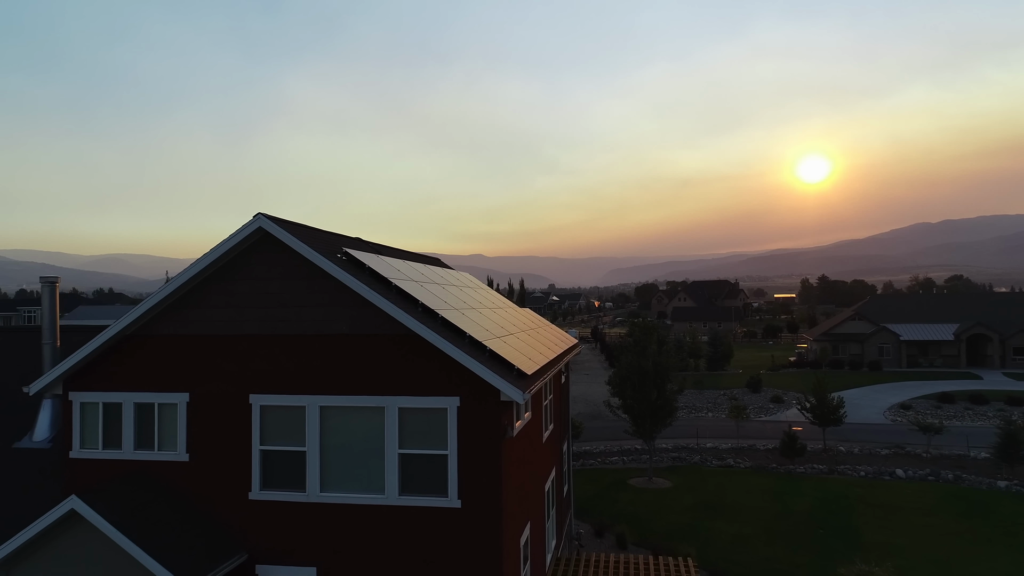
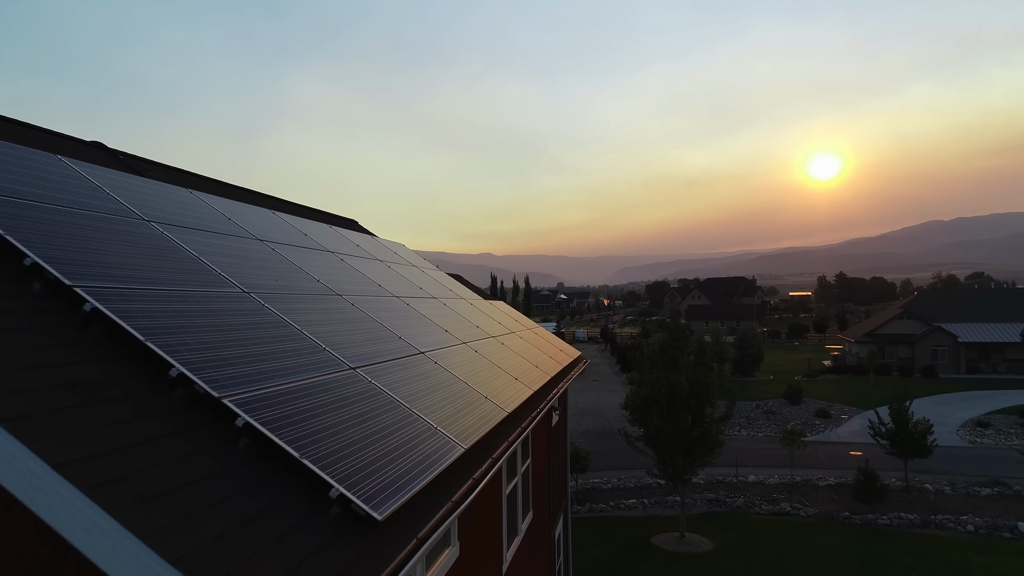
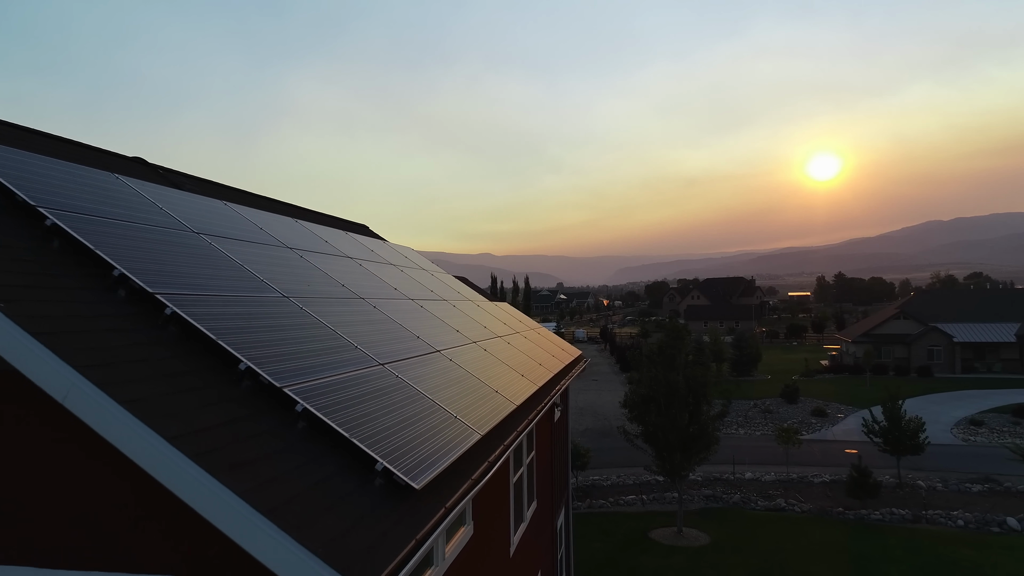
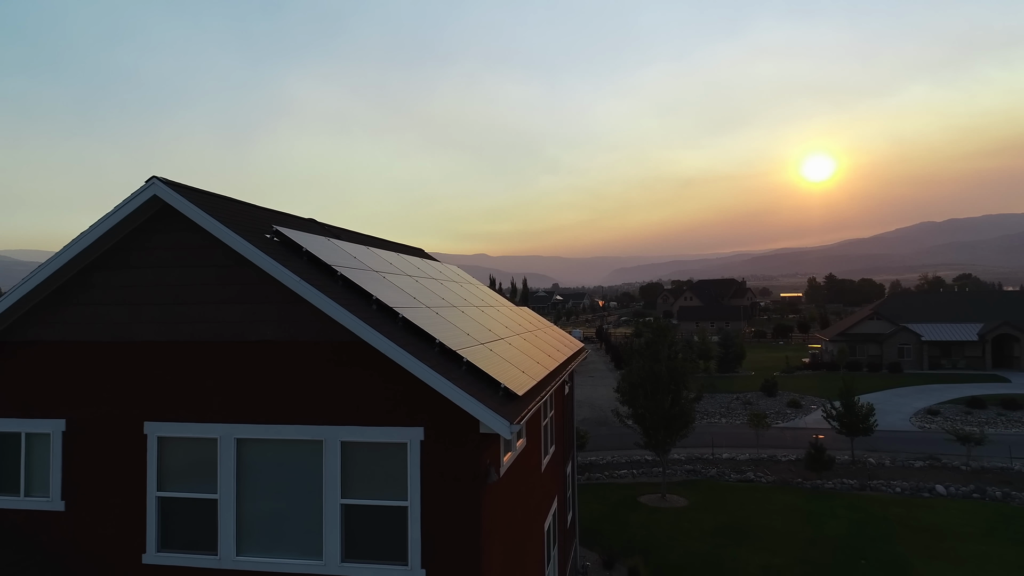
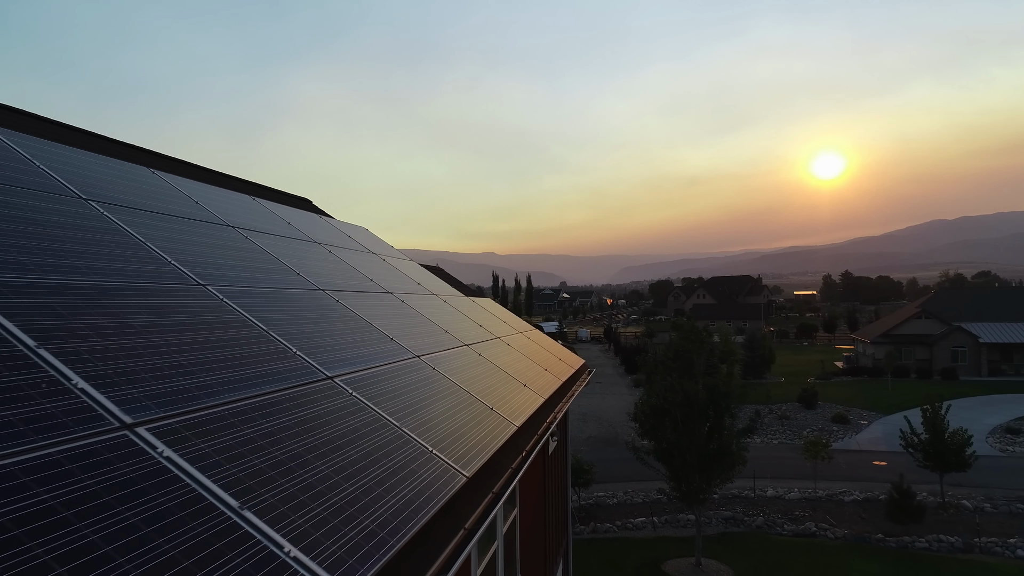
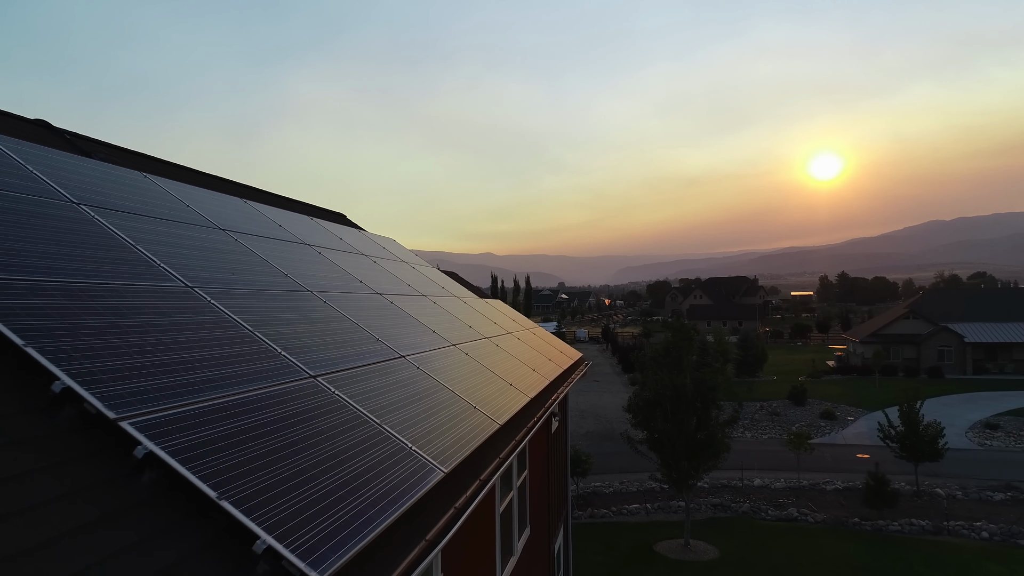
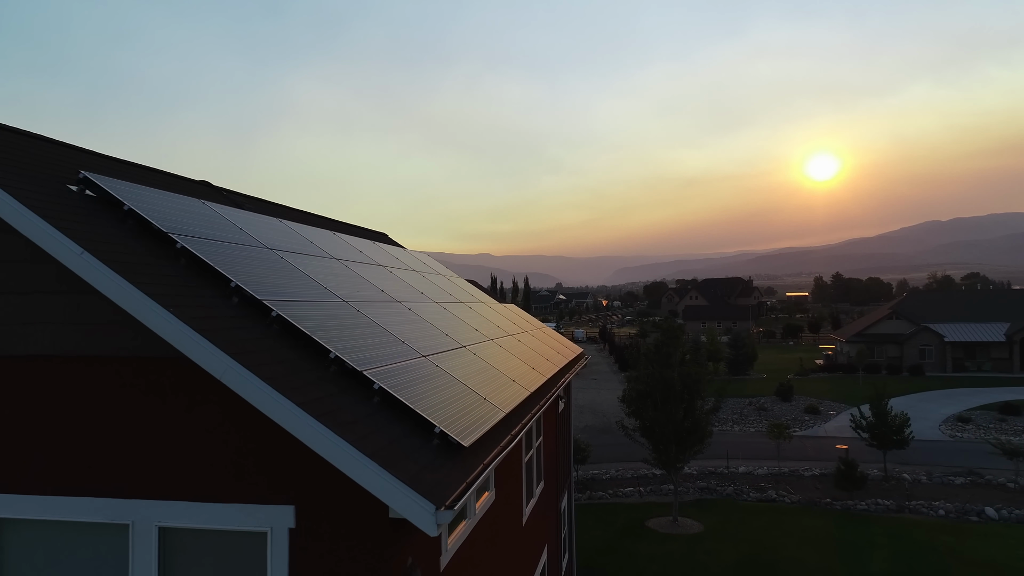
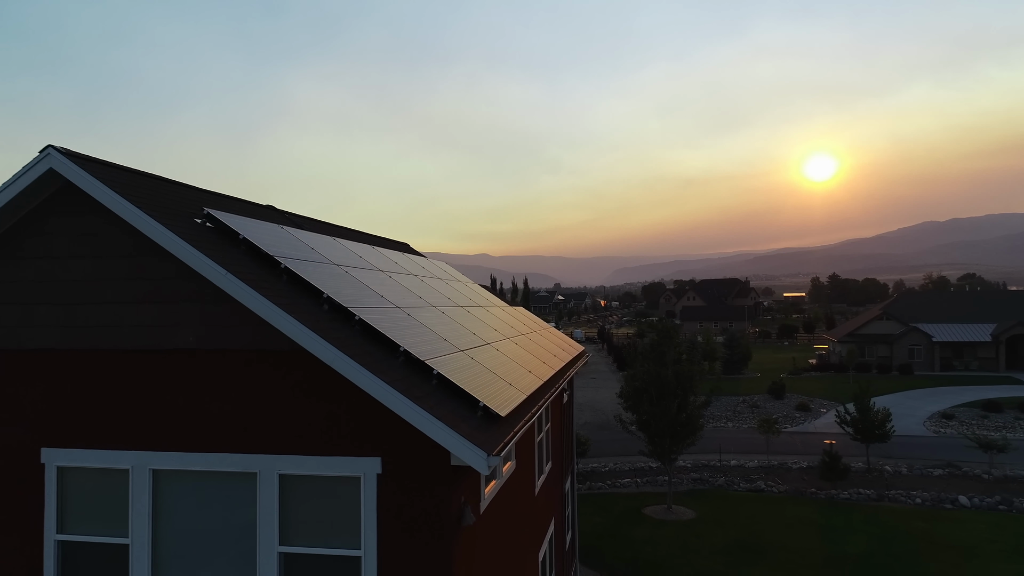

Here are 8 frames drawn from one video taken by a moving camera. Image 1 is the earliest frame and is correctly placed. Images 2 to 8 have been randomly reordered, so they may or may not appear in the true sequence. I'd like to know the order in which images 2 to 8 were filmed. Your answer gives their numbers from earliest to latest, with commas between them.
4, 8, 7, 3, 2, 6, 5
